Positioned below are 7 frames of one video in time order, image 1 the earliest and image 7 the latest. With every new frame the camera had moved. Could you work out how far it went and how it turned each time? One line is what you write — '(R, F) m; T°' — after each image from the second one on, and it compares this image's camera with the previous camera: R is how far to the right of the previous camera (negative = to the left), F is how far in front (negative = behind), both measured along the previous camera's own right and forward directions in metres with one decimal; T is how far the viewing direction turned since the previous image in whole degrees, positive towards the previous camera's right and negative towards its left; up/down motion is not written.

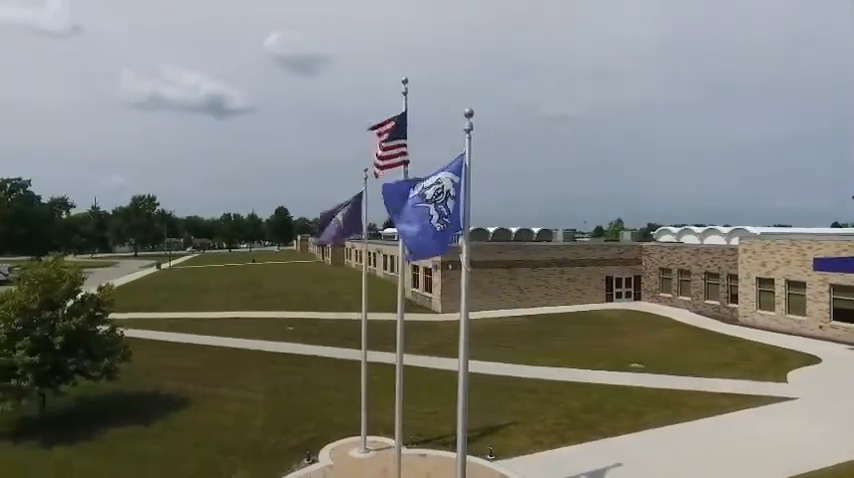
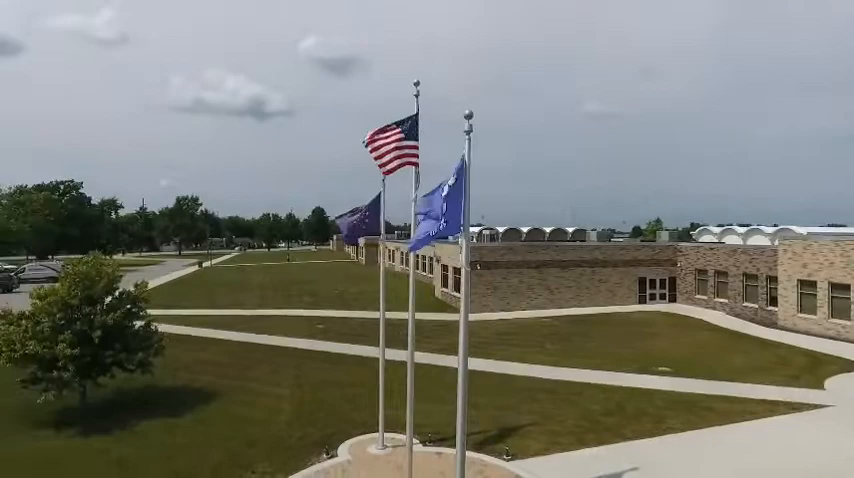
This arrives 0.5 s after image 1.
(+0.5, -0.1) m; -4°
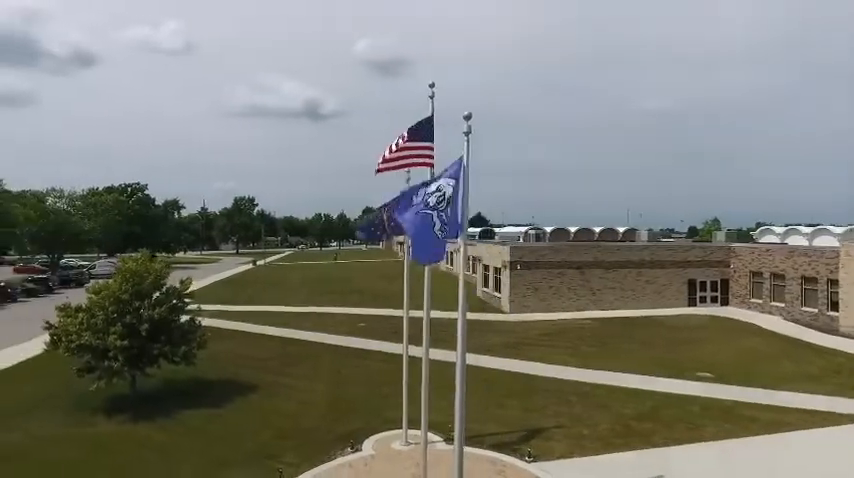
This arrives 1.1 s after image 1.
(+0.7, -0.1) m; -6°
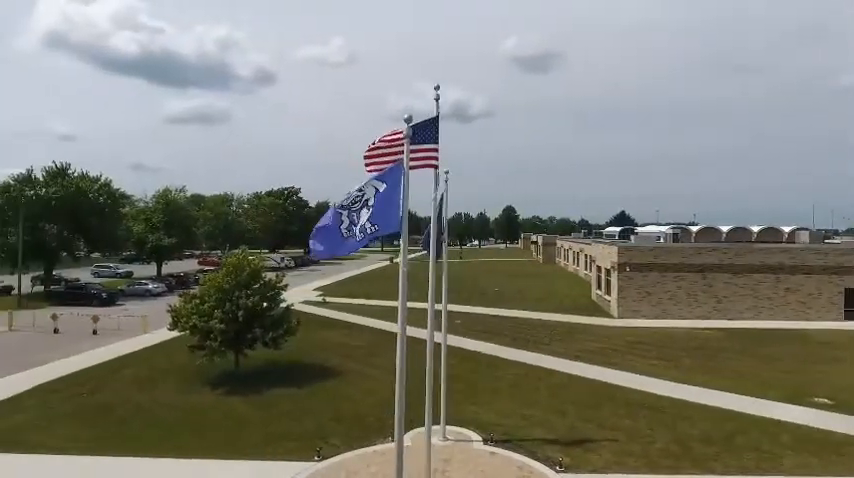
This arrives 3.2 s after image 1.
(+2.9, +0.2) m; -16°
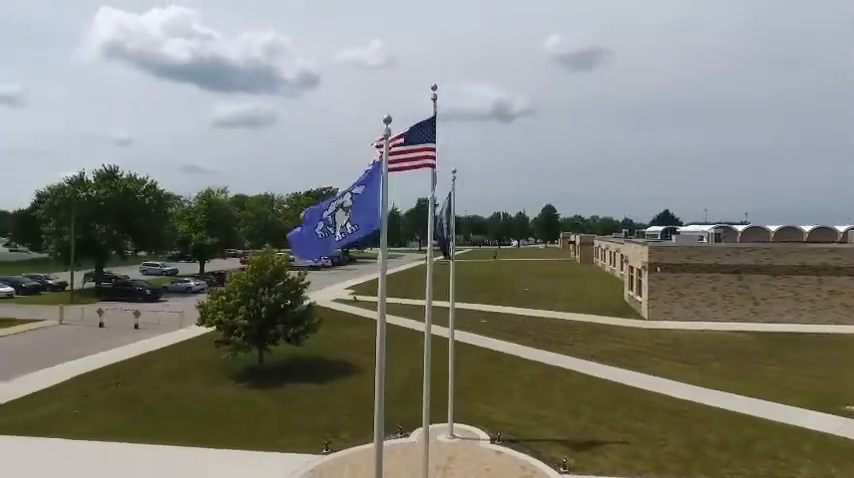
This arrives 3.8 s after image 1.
(+0.9, -0.1) m; -4°
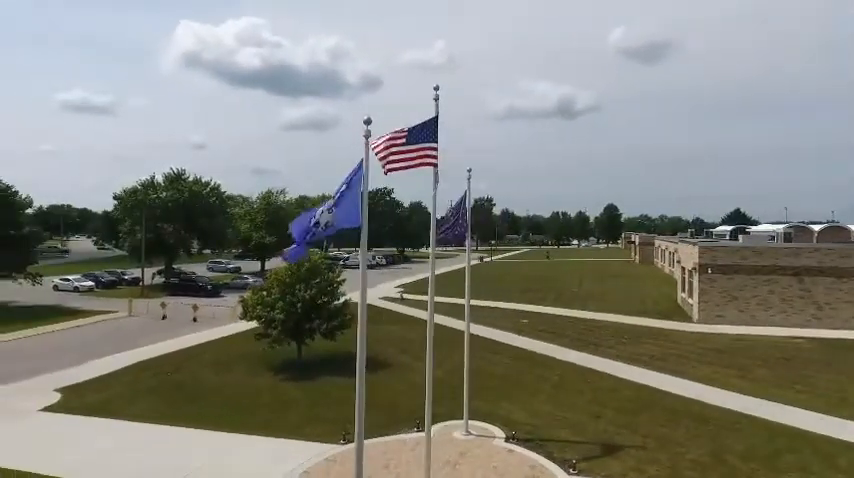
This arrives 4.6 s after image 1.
(+1.2, -0.1) m; -7°
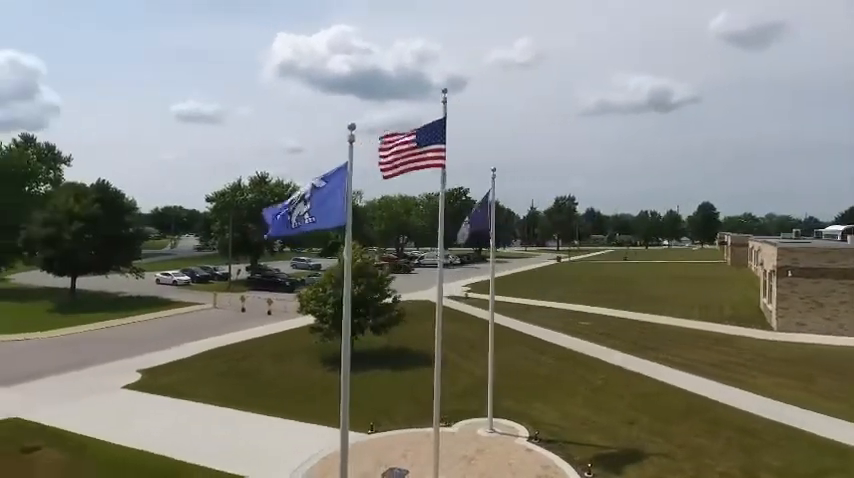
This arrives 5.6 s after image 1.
(+1.6, -0.2) m; -9°
